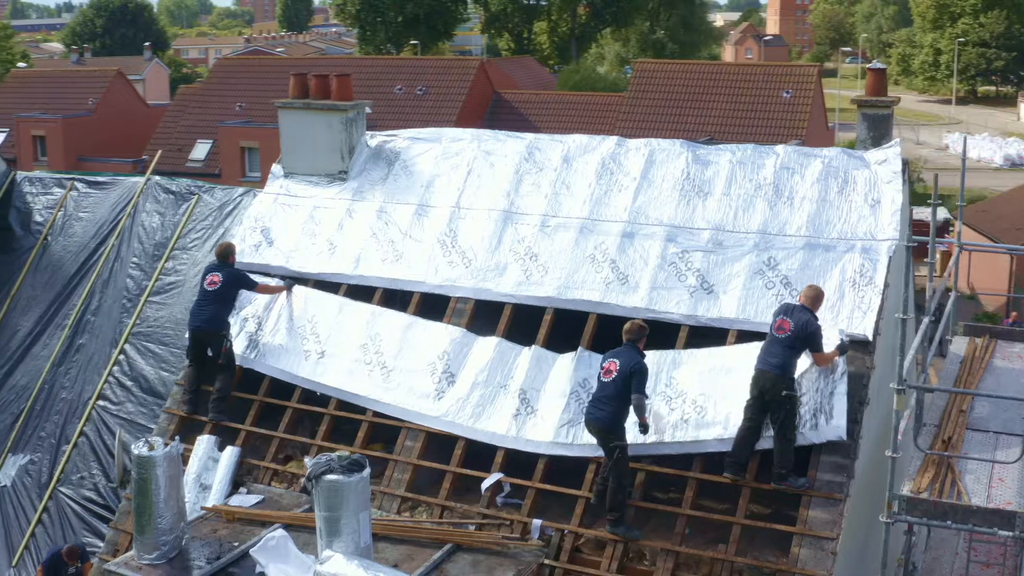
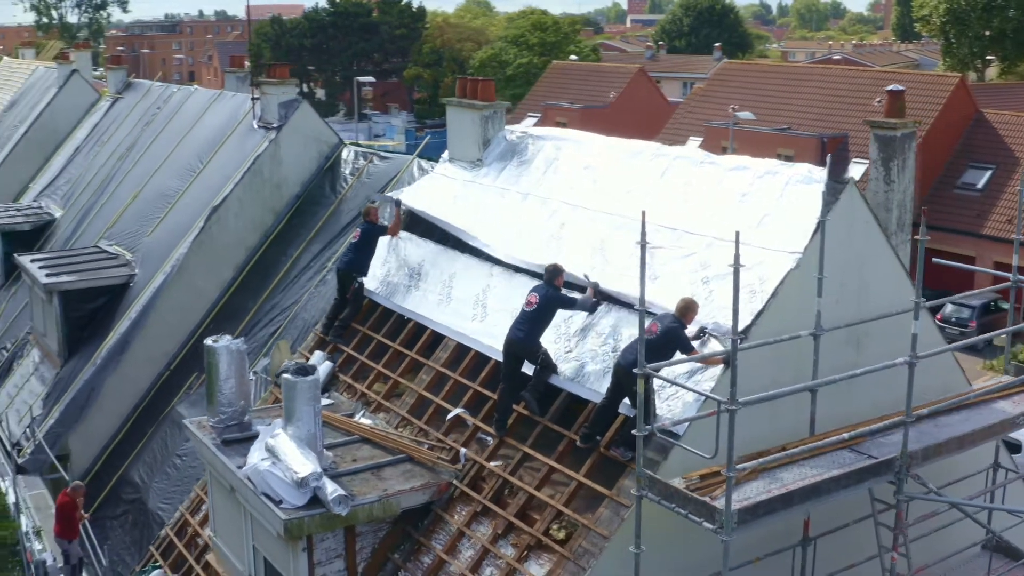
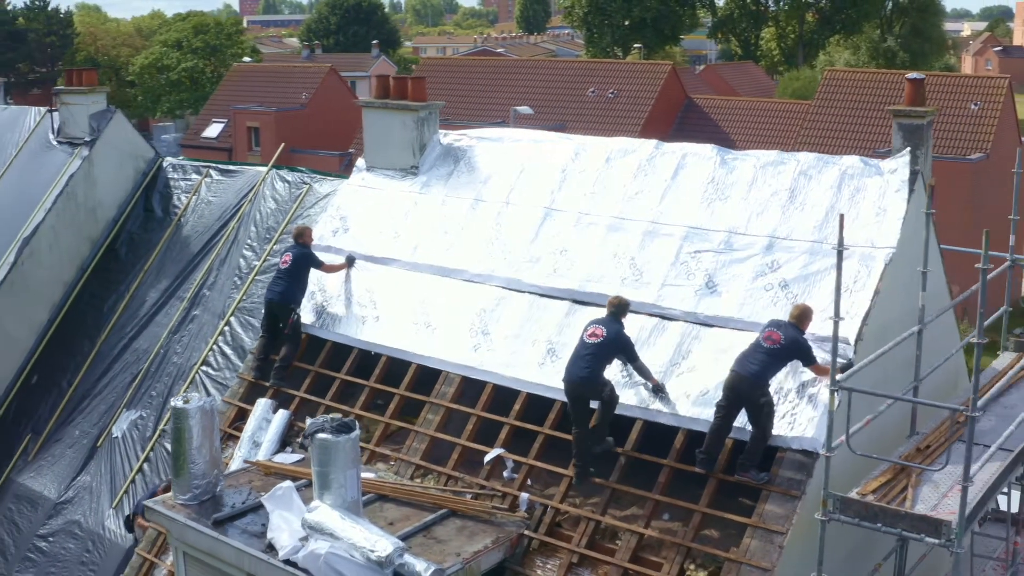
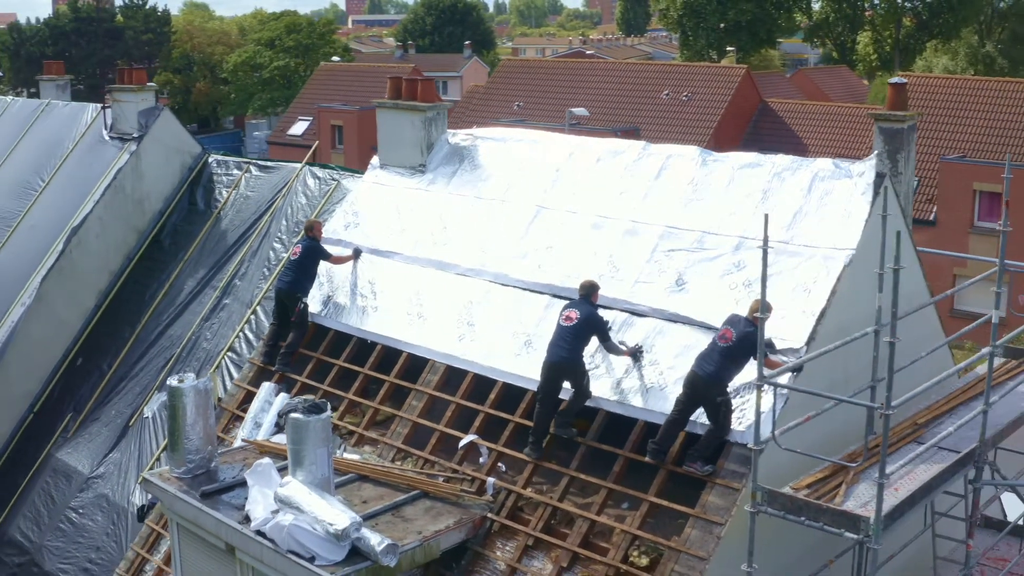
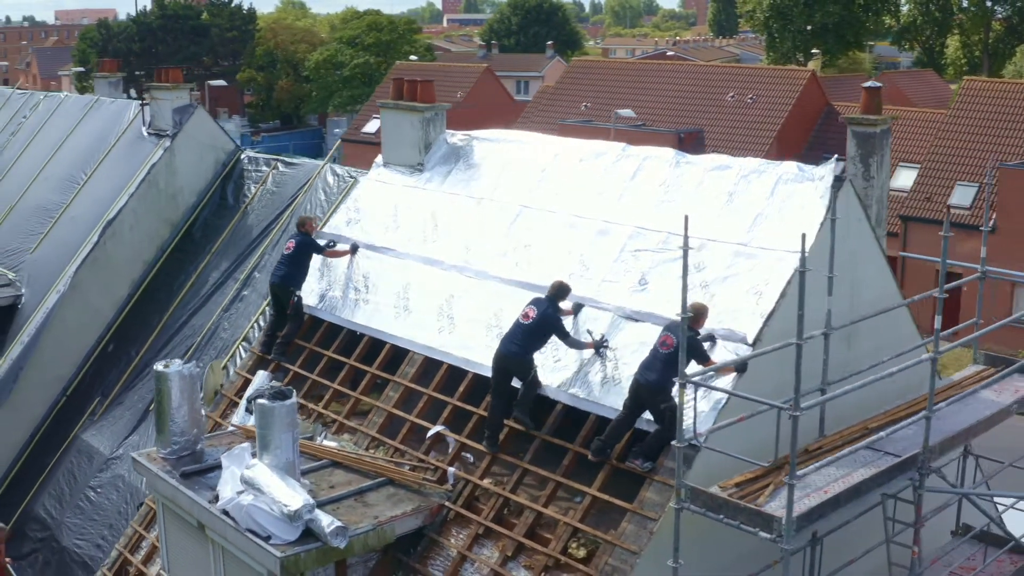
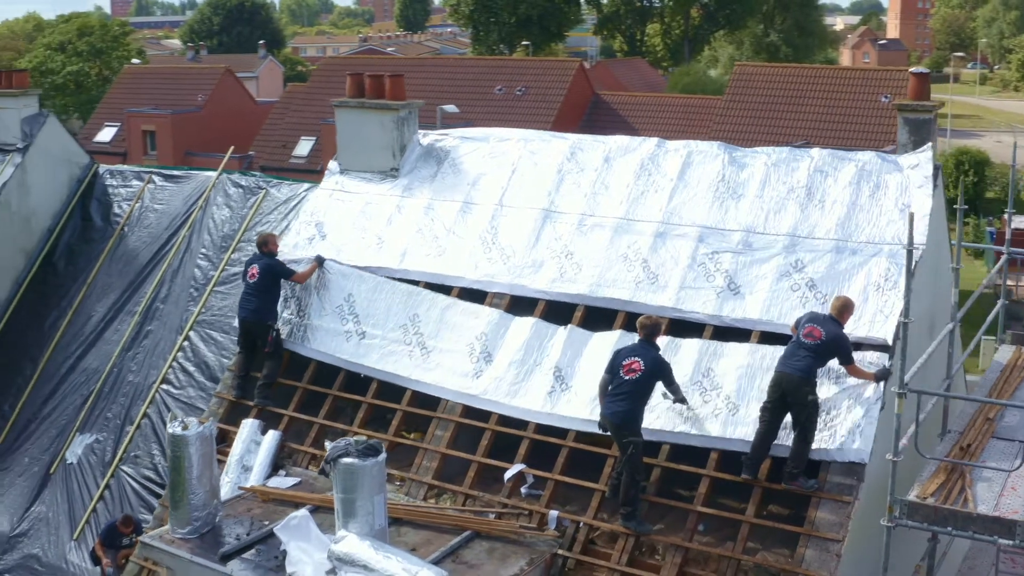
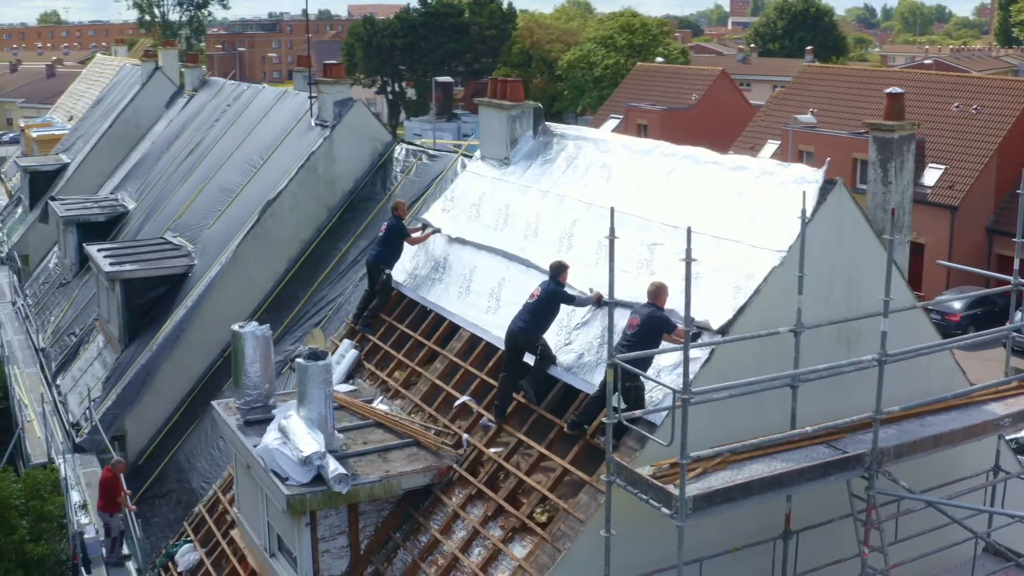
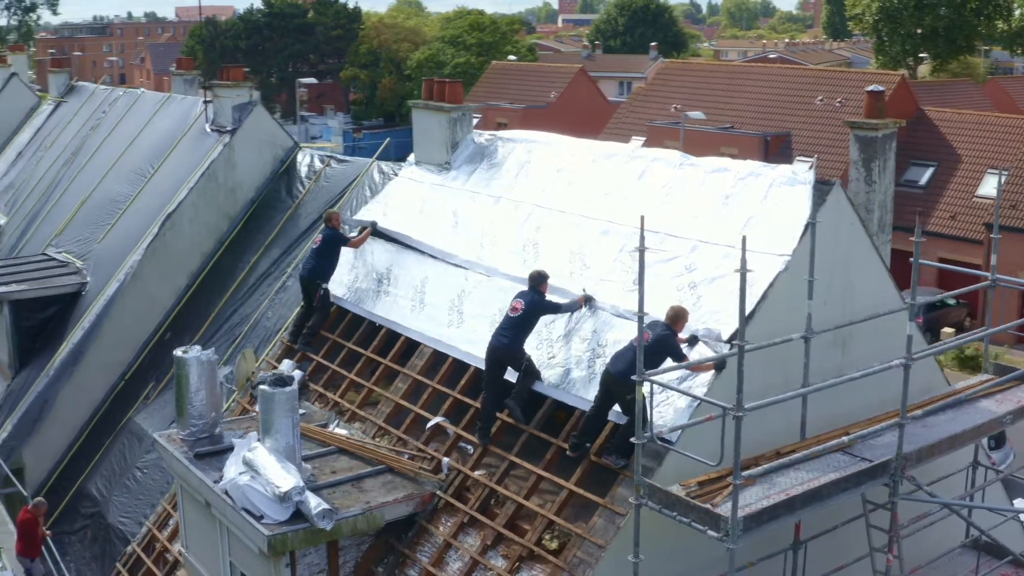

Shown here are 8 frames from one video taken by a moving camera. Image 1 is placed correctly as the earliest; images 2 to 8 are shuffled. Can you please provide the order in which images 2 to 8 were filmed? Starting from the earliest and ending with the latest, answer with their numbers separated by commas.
6, 3, 4, 5, 8, 2, 7
